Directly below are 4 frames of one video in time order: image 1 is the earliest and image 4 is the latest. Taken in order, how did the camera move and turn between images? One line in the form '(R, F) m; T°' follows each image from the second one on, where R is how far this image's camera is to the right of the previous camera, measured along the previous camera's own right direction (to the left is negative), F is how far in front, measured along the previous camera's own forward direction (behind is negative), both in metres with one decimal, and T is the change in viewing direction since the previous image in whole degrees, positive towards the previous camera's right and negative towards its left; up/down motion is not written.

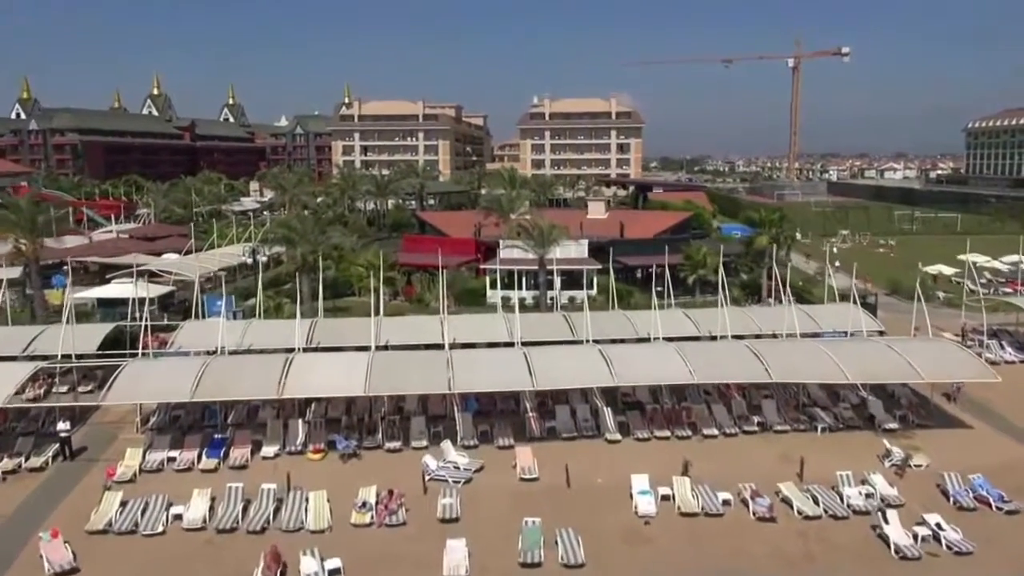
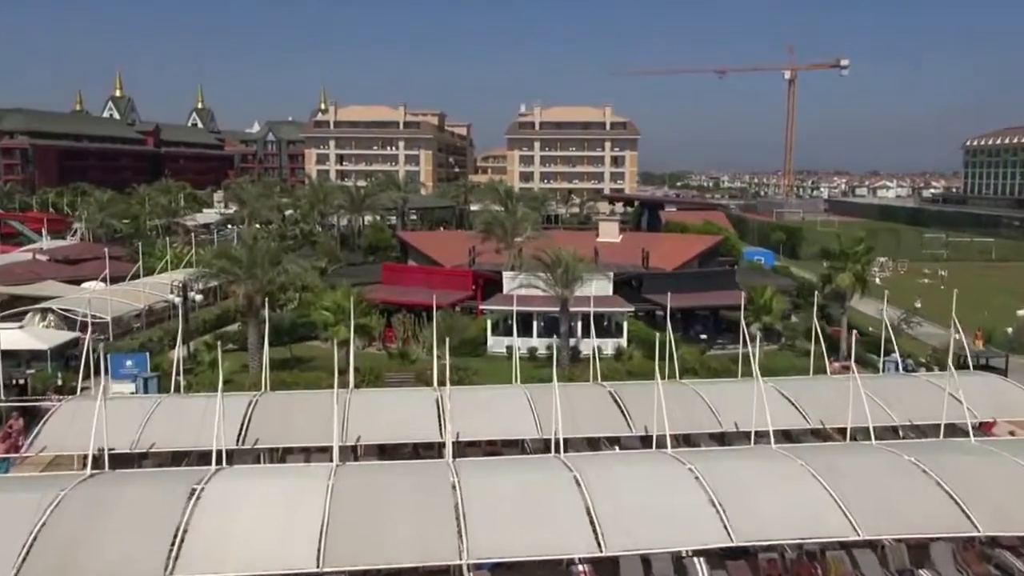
(-1.6, +11.9) m; +2°
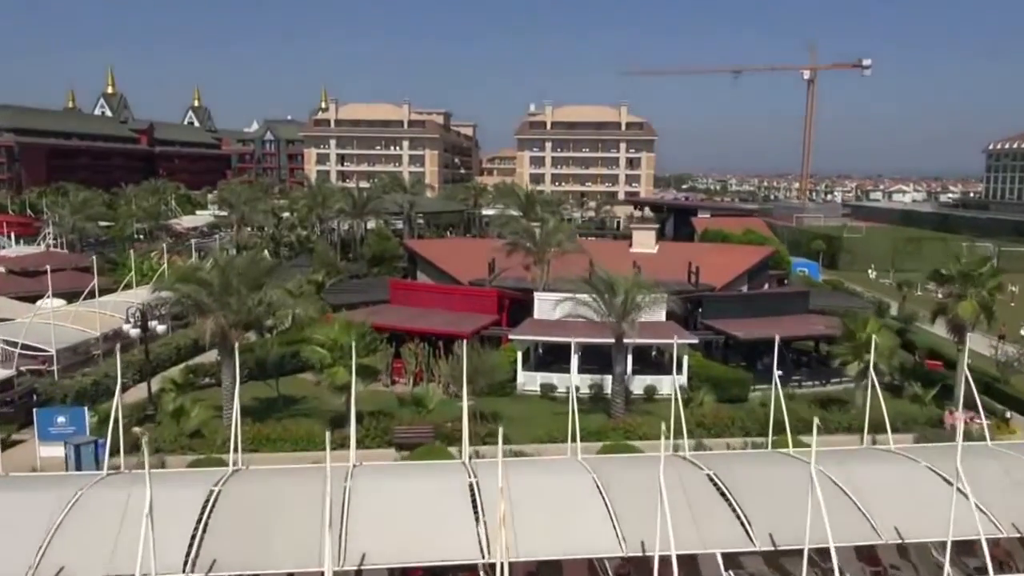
(-1.5, +7.9) m; 0°
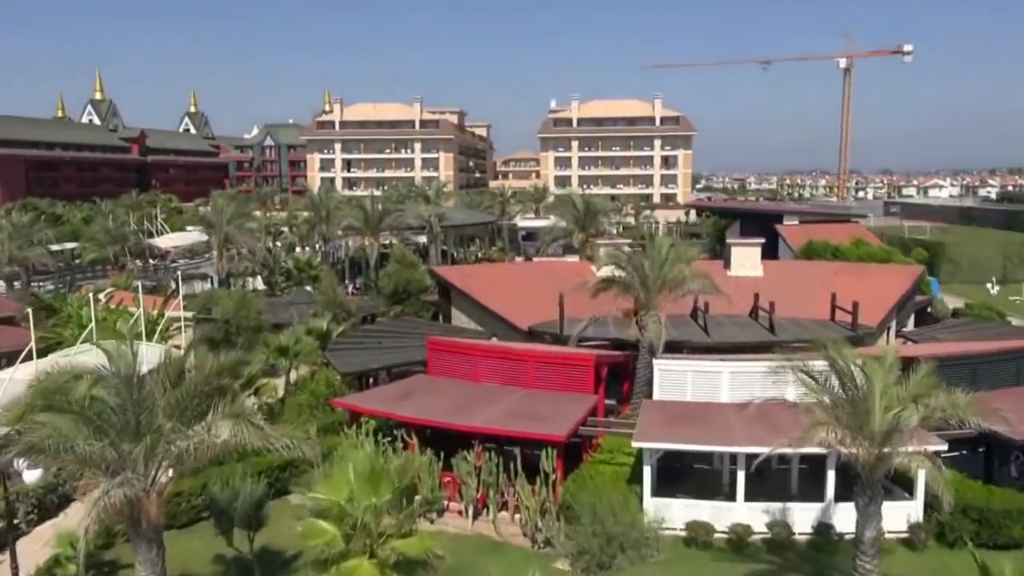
(-2.9, +14.3) m; 0°
